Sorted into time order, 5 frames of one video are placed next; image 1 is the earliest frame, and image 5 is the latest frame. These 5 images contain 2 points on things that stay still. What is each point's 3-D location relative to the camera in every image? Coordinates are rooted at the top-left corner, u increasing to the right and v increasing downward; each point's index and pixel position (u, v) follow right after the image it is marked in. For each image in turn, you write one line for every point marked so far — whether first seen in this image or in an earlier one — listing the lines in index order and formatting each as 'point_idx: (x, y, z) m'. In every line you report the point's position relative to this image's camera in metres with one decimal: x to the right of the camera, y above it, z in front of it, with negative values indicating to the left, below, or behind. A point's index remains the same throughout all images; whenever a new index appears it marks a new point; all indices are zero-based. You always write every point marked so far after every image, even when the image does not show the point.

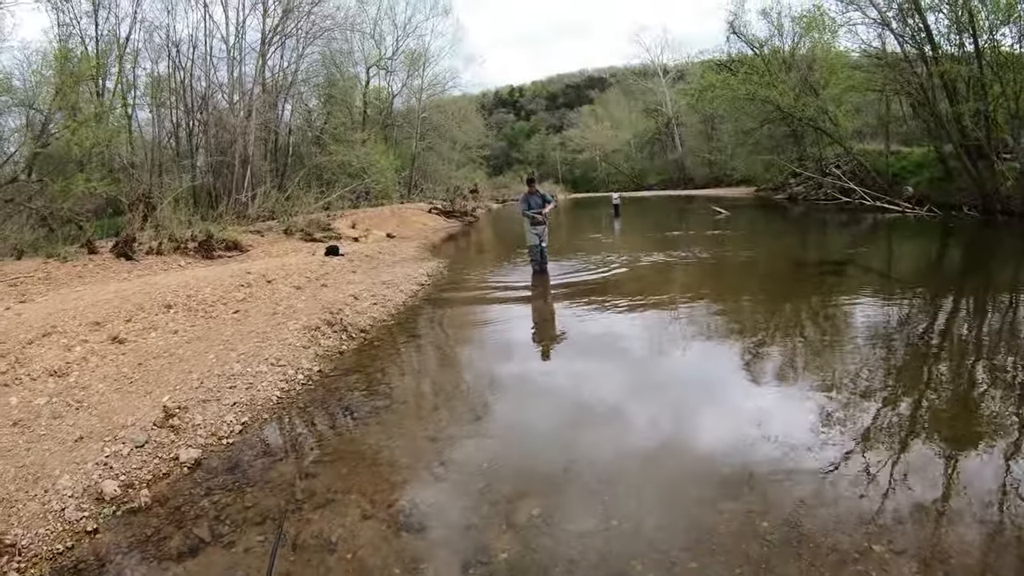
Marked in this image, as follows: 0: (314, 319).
0: (-2.4, -0.4, +7.4) m
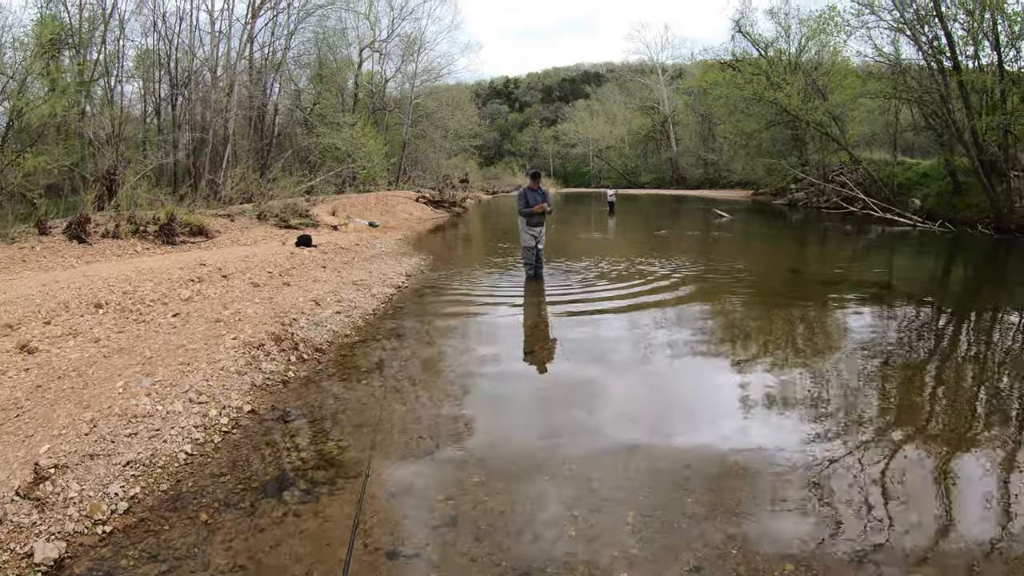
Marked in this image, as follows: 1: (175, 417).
0: (-2.5, -0.4, +6.1) m
1: (-2.4, -0.9, +4.6) m
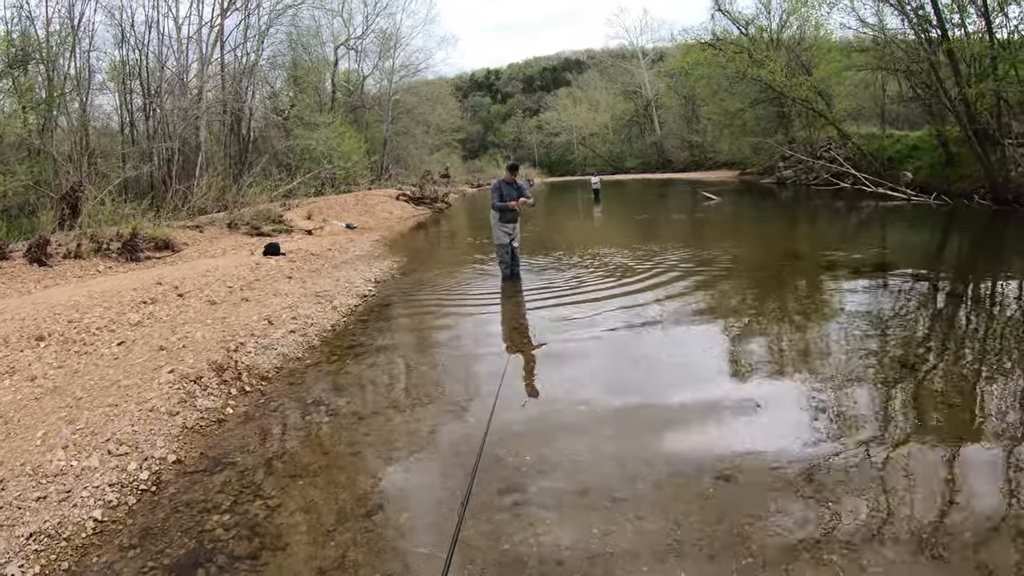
0: (-2.7, -0.7, +5.5) m
1: (-2.6, -1.2, +3.9) m
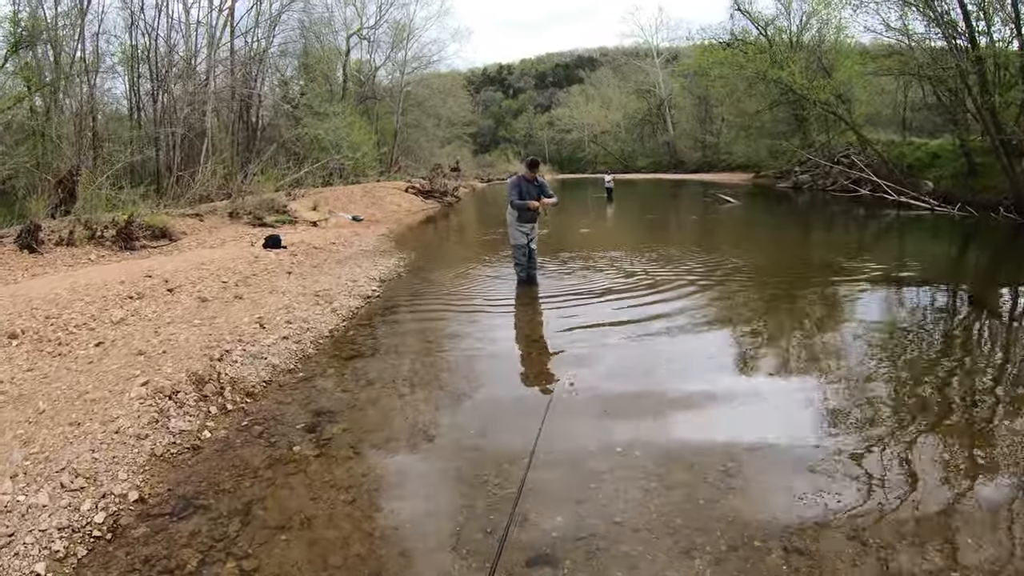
0: (-2.6, -0.7, +4.9) m
1: (-2.5, -1.2, +3.3) m
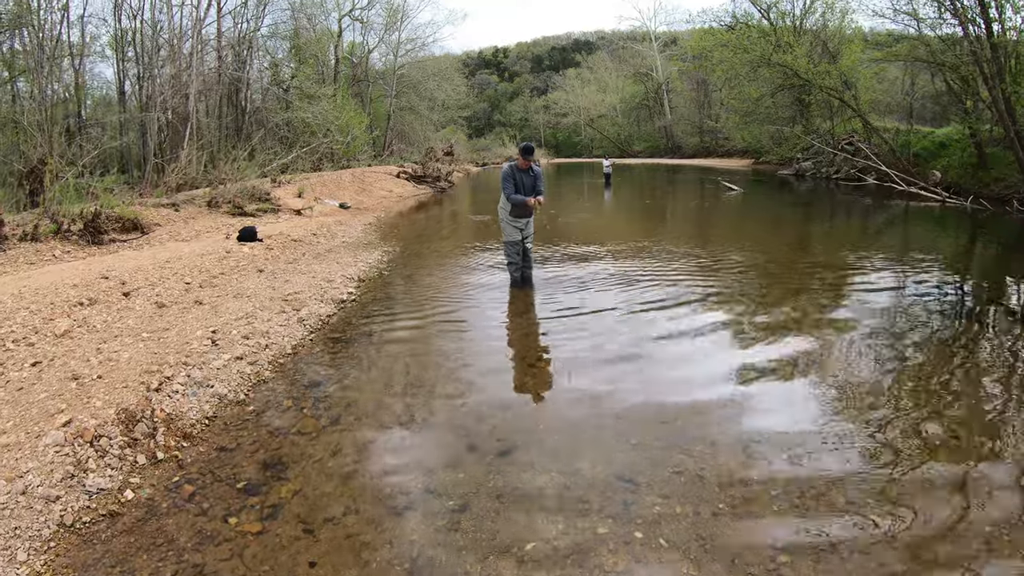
0: (-2.7, -0.8, +4.2) m
1: (-2.6, -1.4, +2.6) m
